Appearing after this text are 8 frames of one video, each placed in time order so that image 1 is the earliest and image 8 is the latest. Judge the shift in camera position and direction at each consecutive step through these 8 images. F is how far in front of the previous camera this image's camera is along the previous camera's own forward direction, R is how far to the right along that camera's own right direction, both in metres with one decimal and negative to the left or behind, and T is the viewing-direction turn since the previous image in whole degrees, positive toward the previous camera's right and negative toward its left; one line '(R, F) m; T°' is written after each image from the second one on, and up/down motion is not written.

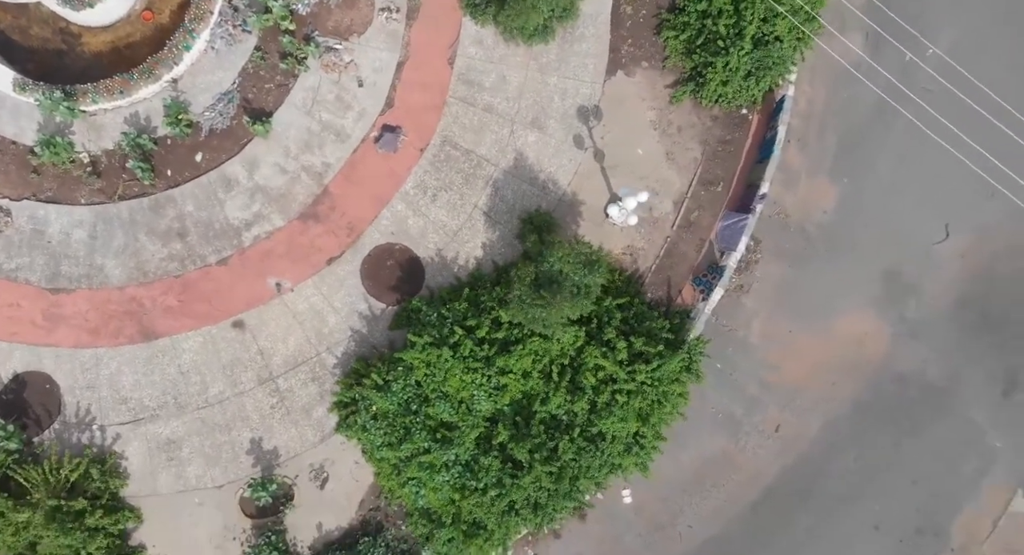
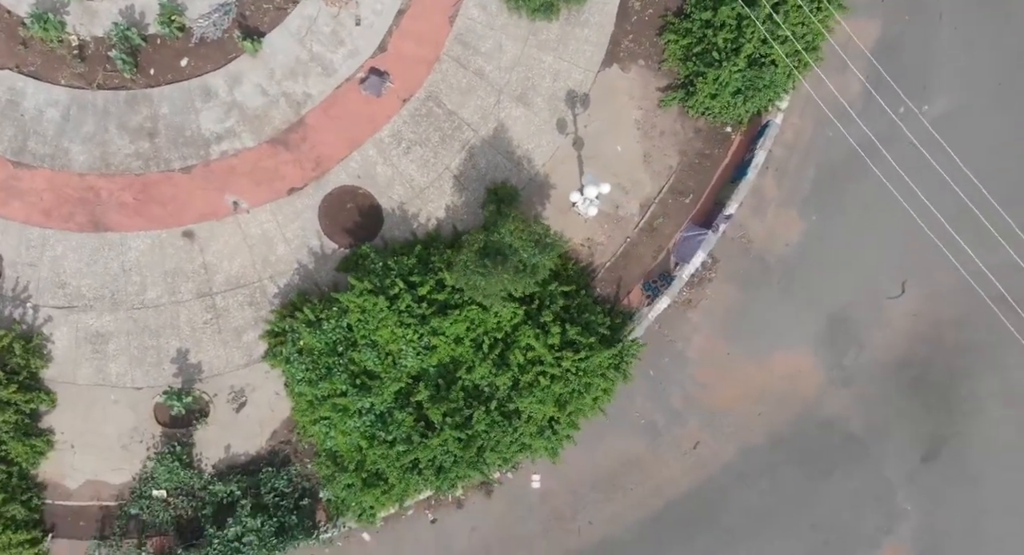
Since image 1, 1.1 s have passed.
(+0.8, 0.0) m; 0°
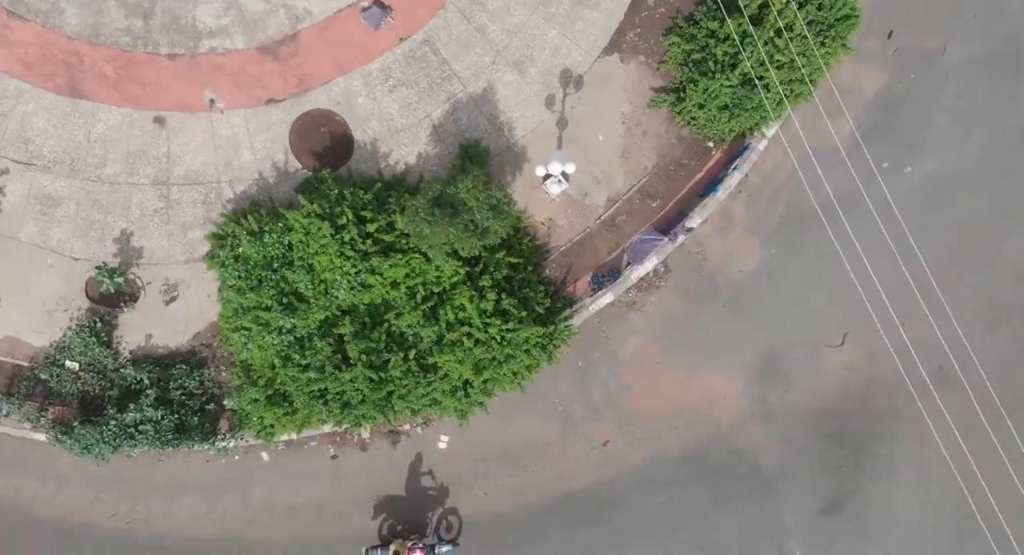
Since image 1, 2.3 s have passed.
(+1.0, 0.0) m; 0°
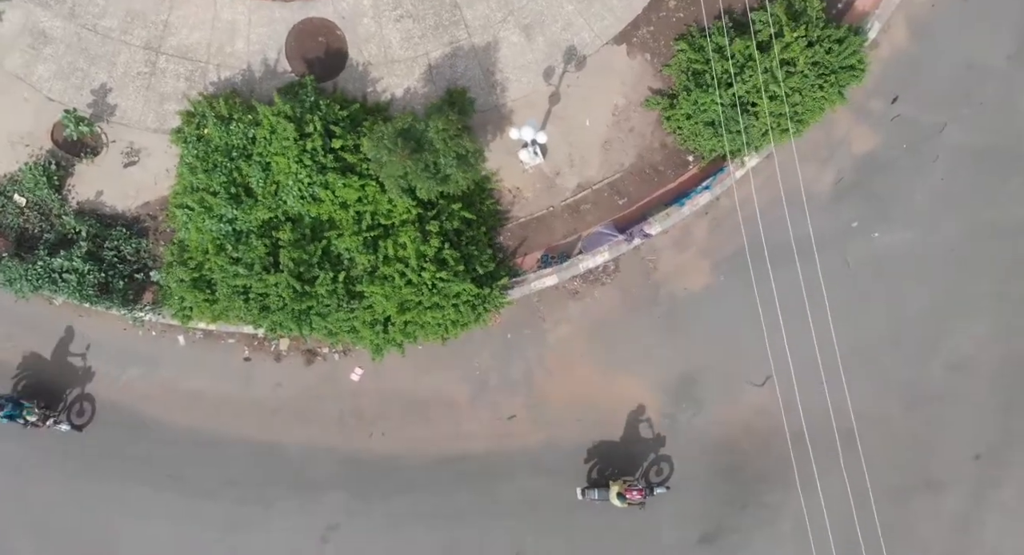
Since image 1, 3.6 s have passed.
(+1.2, 0.0) m; 0°
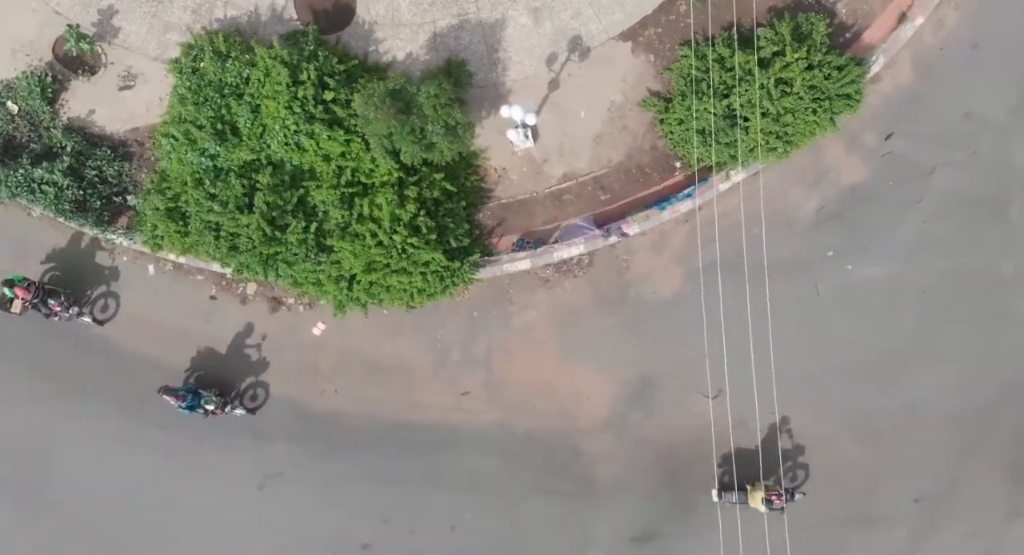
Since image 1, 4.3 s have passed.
(+0.6, -0.1) m; 0°
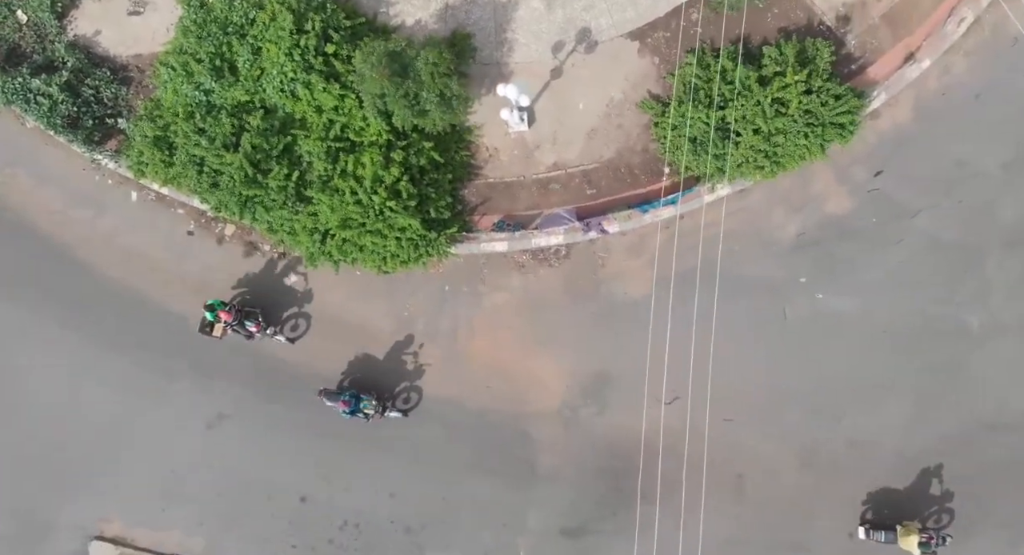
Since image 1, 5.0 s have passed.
(+0.6, -0.1) m; 0°
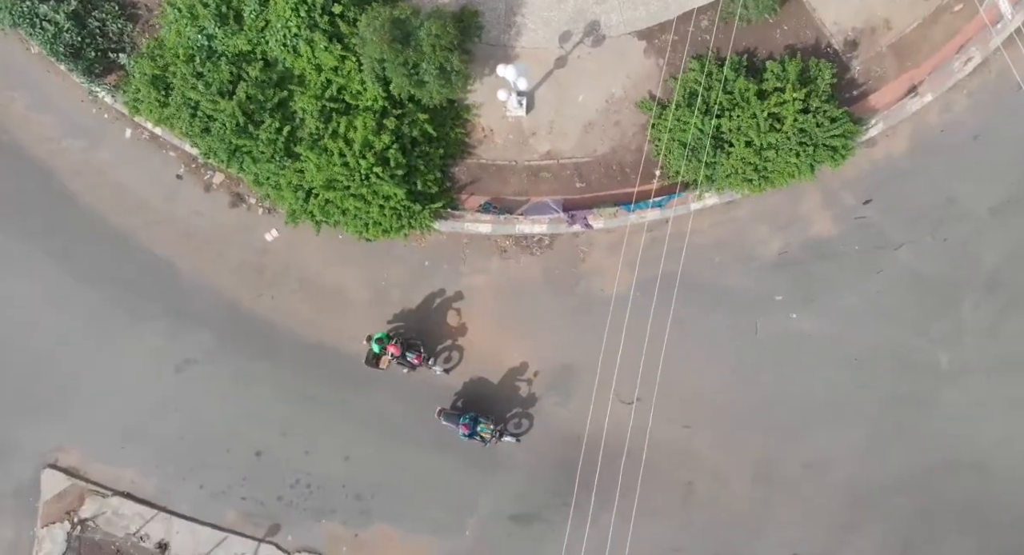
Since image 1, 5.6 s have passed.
(+0.5, 0.0) m; 0°
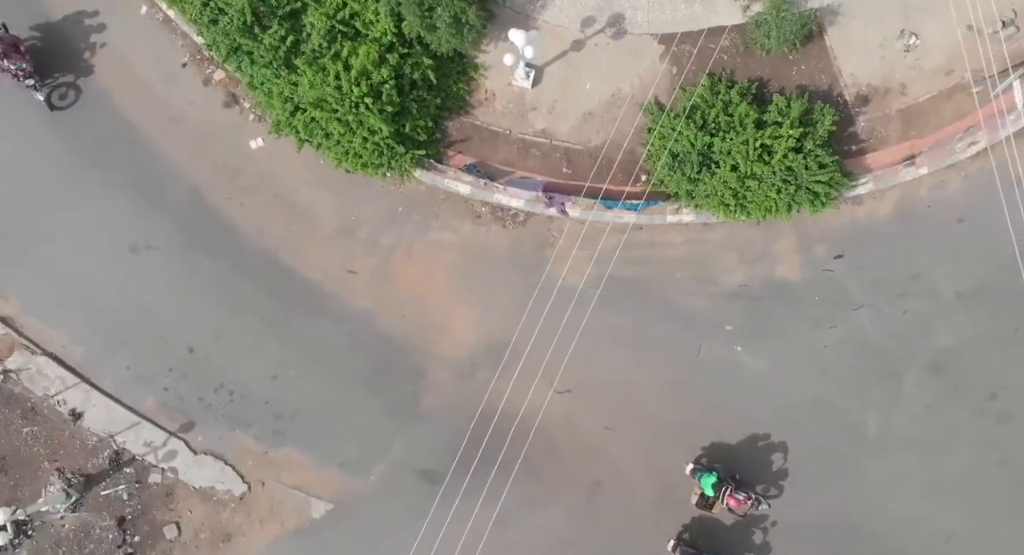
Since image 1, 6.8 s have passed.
(+1.0, -0.1) m; 0°
